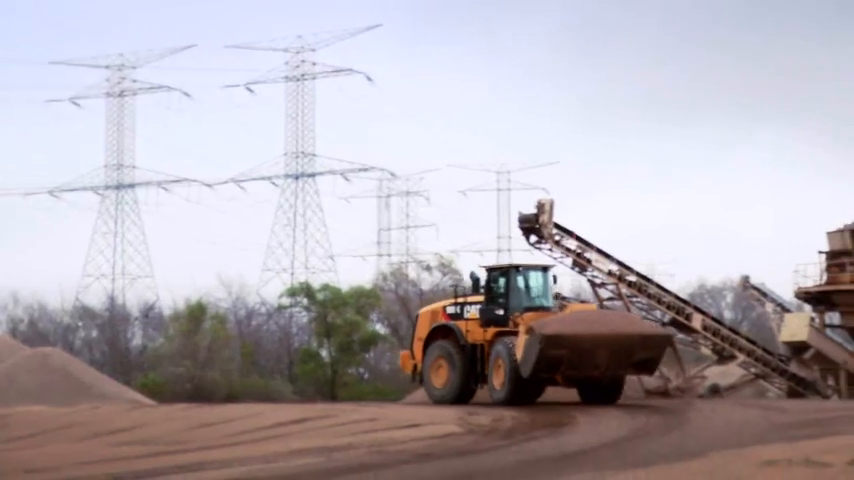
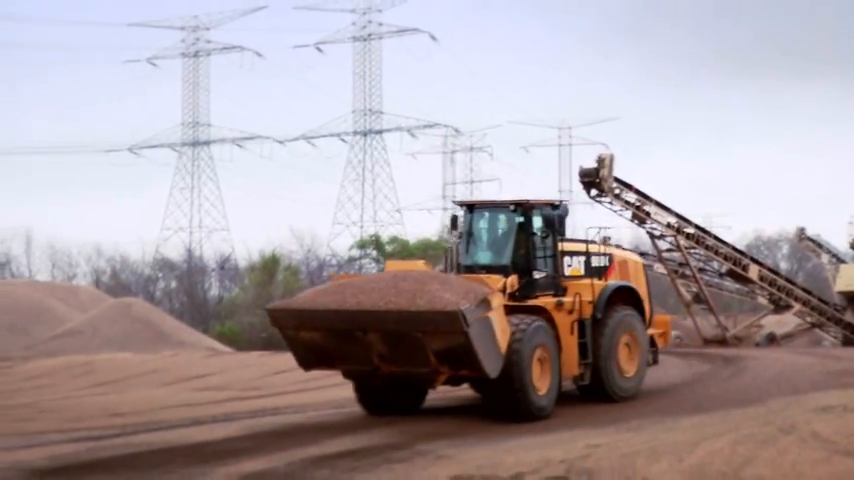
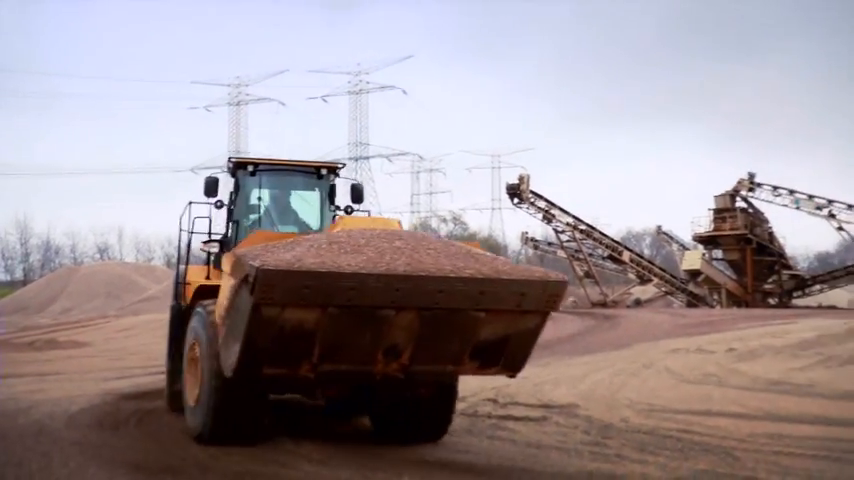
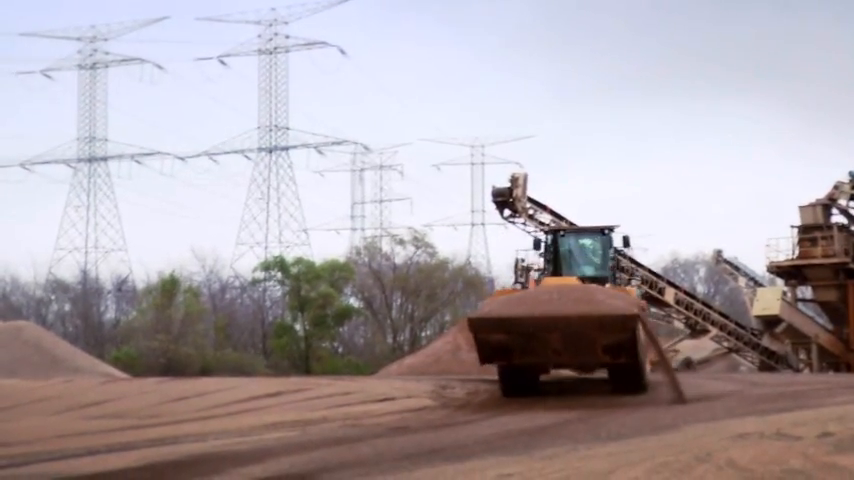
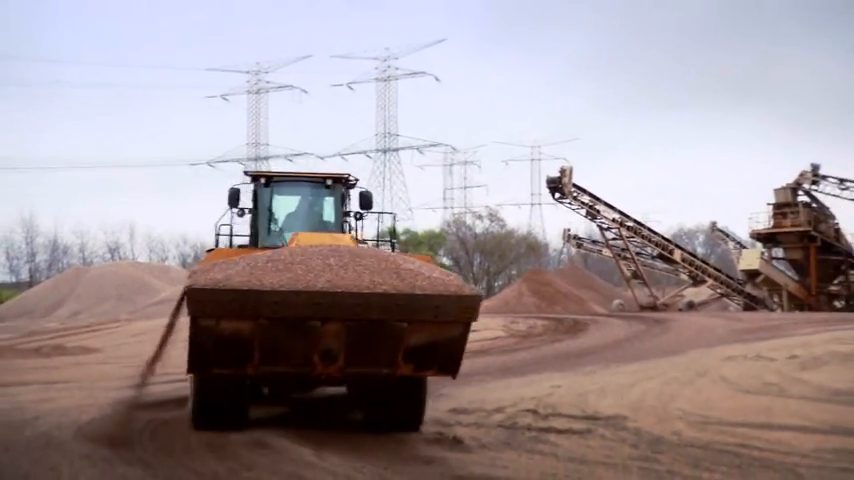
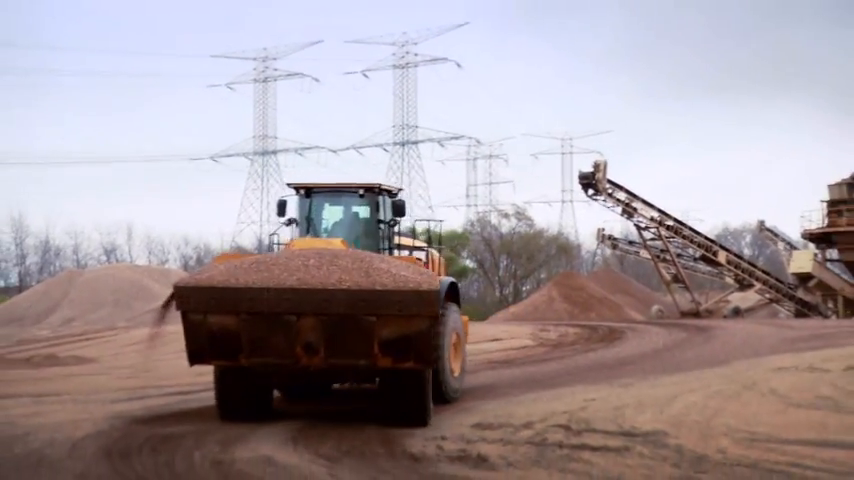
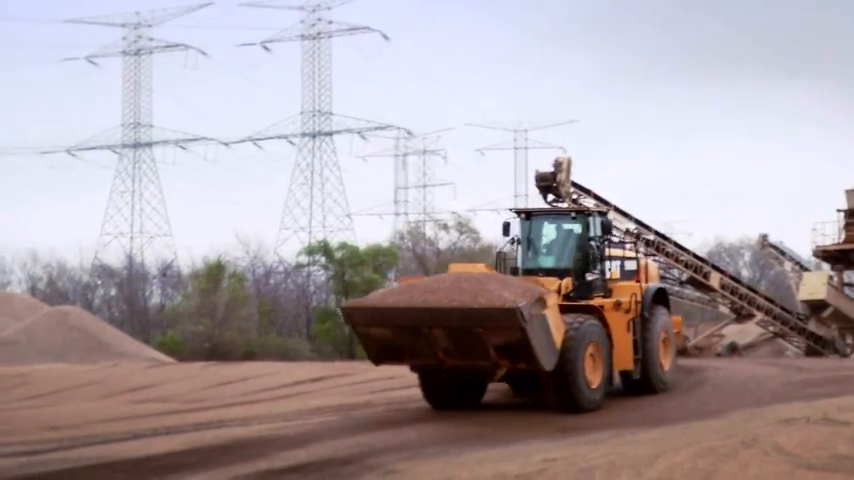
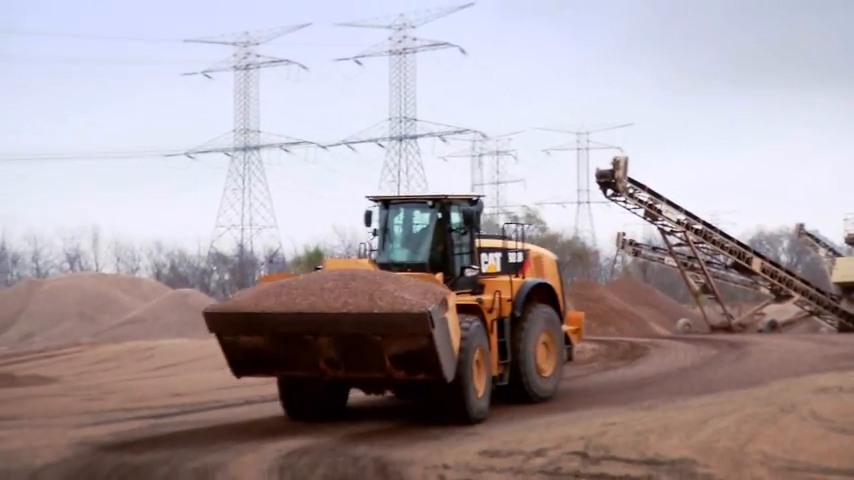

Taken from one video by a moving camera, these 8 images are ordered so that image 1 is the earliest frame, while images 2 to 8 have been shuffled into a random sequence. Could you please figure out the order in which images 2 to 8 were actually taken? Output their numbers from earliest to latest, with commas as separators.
4, 7, 2, 8, 6, 5, 3
